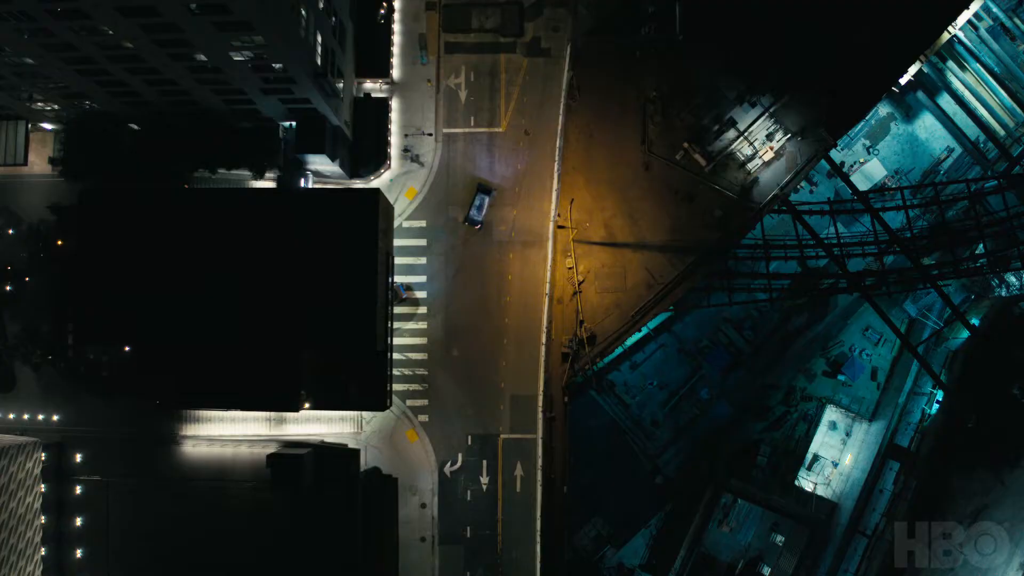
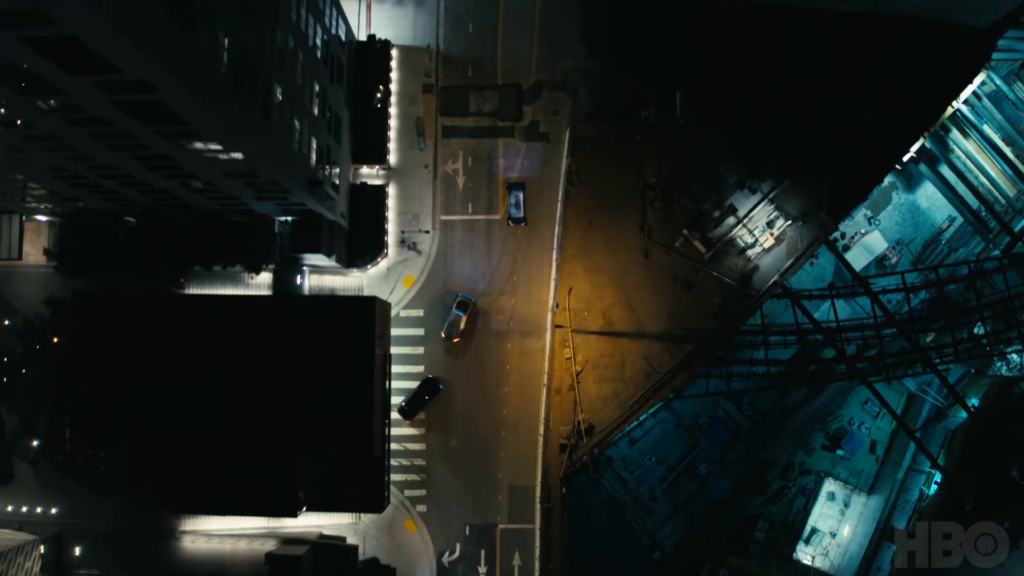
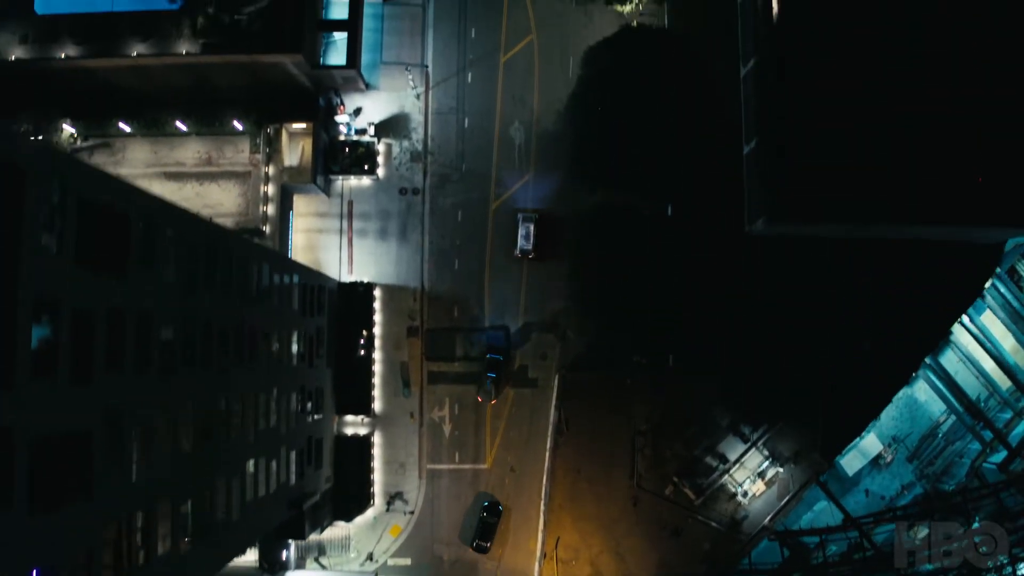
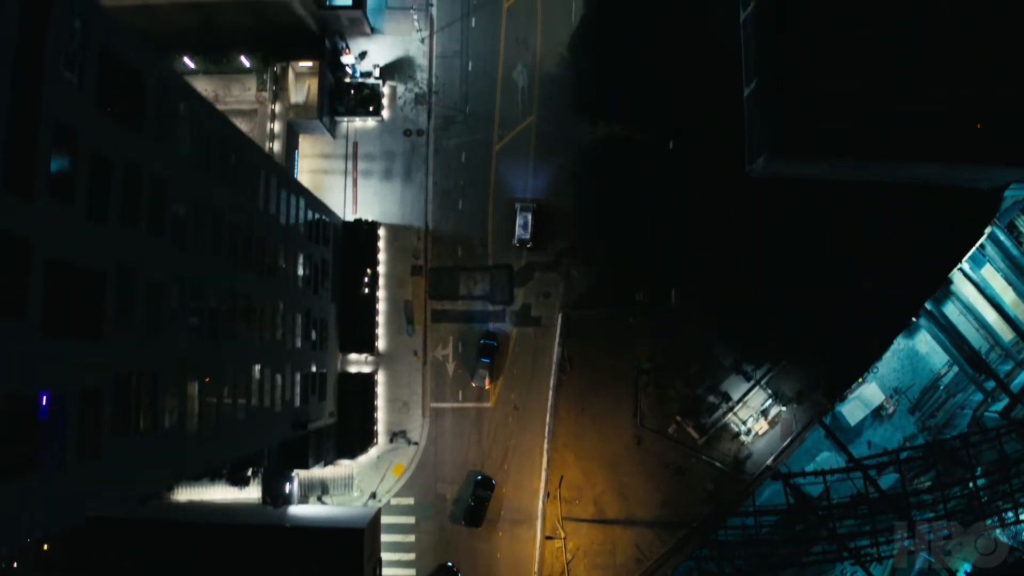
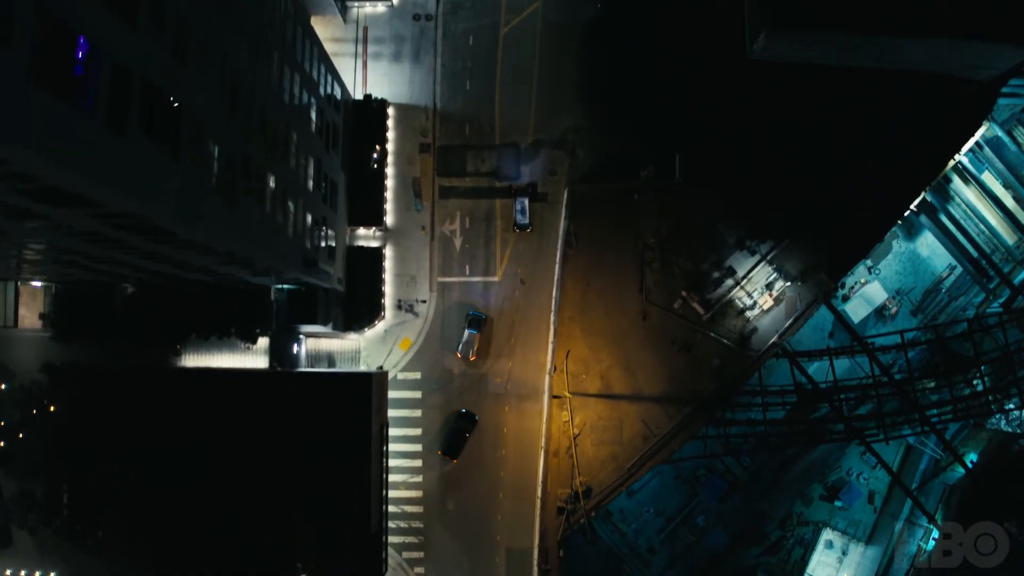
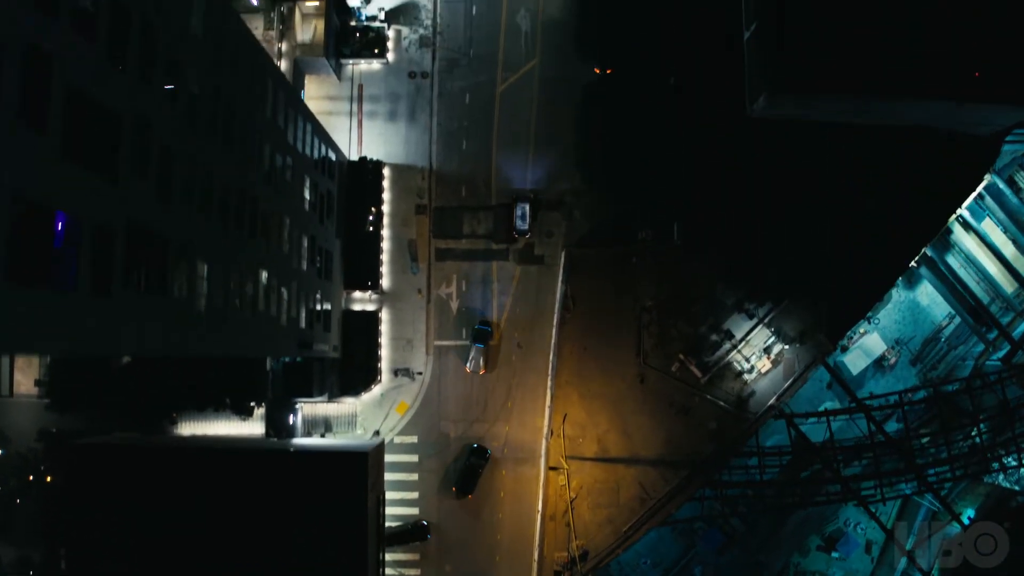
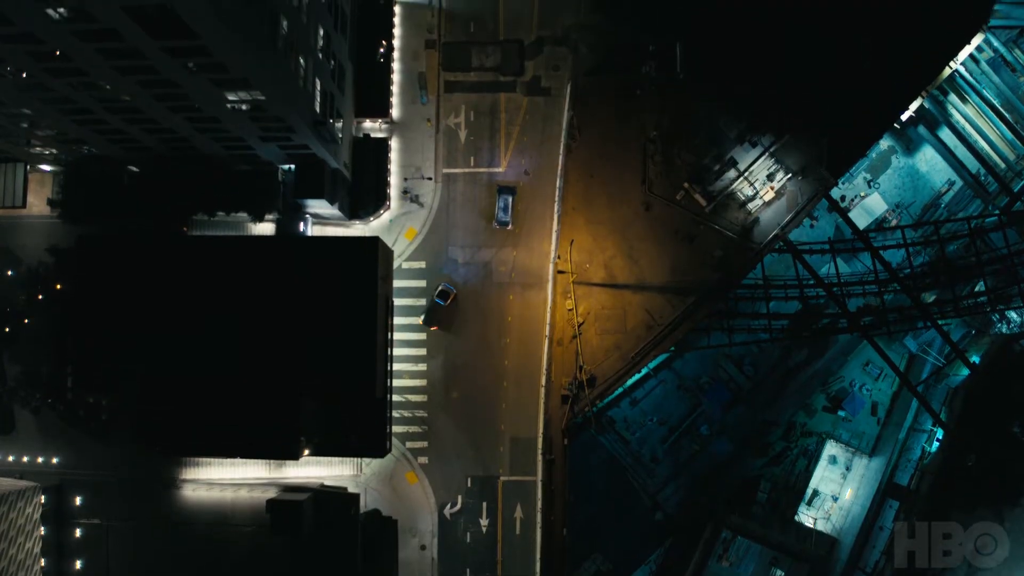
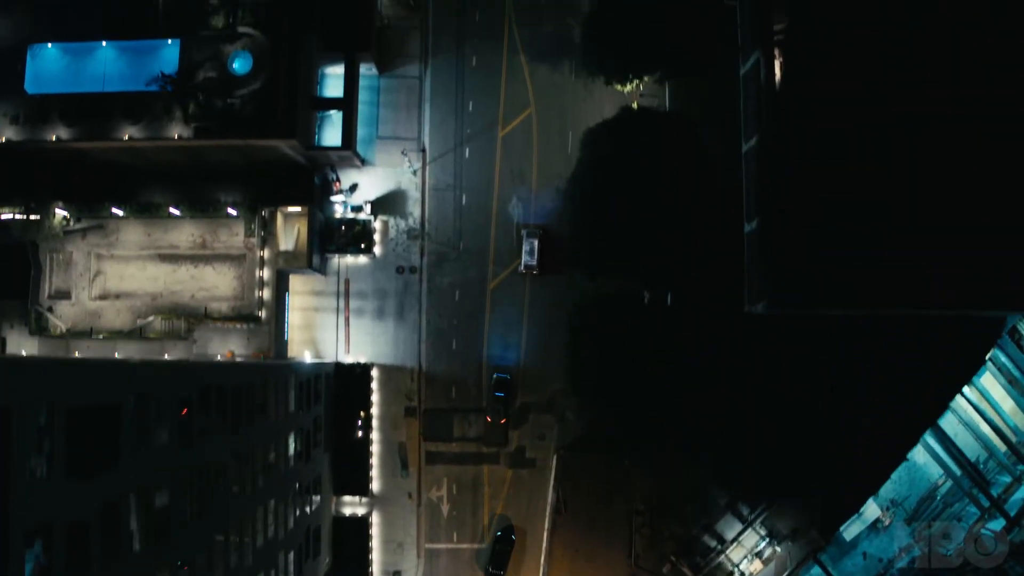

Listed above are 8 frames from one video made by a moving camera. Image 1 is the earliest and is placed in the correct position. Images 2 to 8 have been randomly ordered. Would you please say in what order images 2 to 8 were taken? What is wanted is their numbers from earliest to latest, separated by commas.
7, 2, 5, 6, 4, 3, 8
